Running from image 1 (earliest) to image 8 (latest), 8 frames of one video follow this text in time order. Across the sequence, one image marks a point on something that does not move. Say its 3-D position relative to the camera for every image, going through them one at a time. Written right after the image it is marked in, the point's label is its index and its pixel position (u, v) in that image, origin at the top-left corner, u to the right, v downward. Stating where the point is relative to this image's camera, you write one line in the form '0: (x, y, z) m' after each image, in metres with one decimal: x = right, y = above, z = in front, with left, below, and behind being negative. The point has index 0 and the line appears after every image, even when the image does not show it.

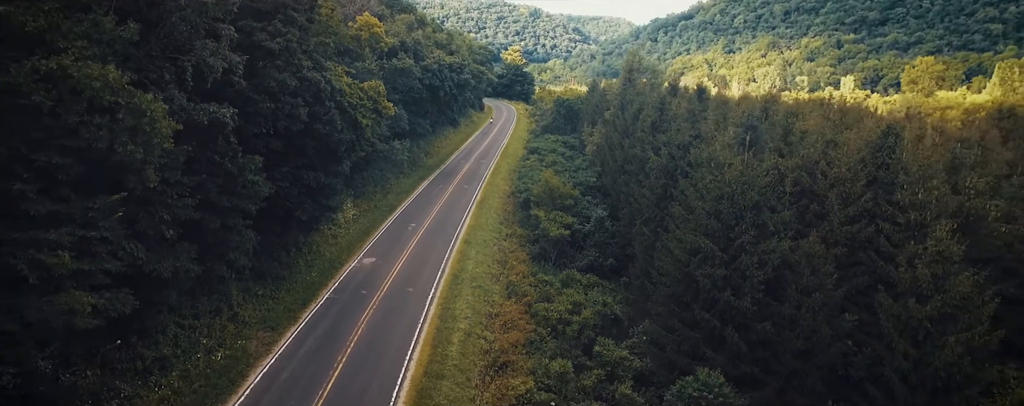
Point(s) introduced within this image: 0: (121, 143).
0: (-12.5, +1.9, +19.2) m
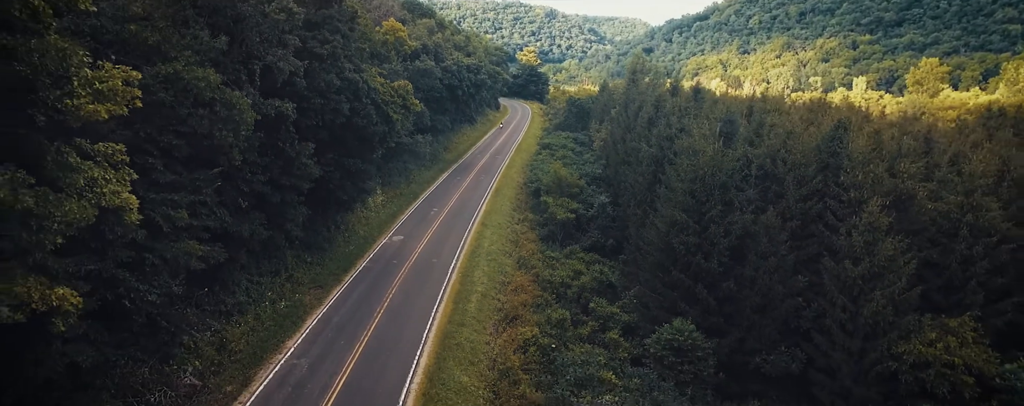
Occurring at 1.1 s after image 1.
0: (-12.1, +3.0, +24.9) m
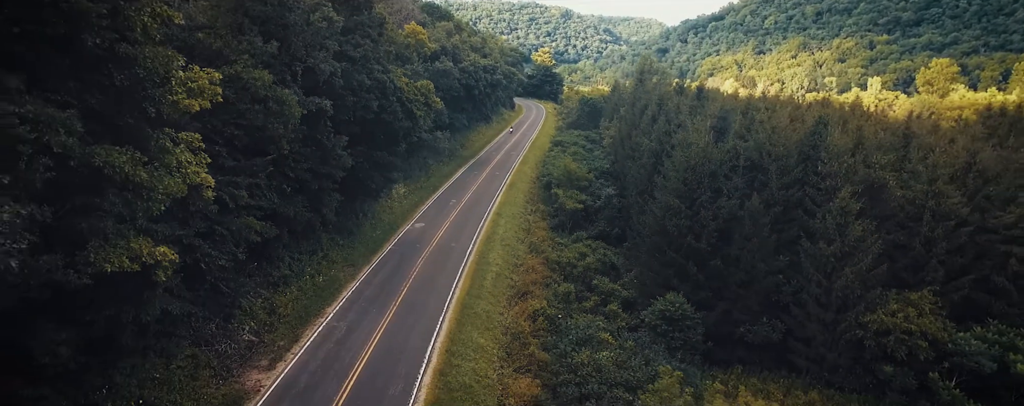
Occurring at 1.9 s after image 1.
0: (-11.5, +3.9, +29.0) m
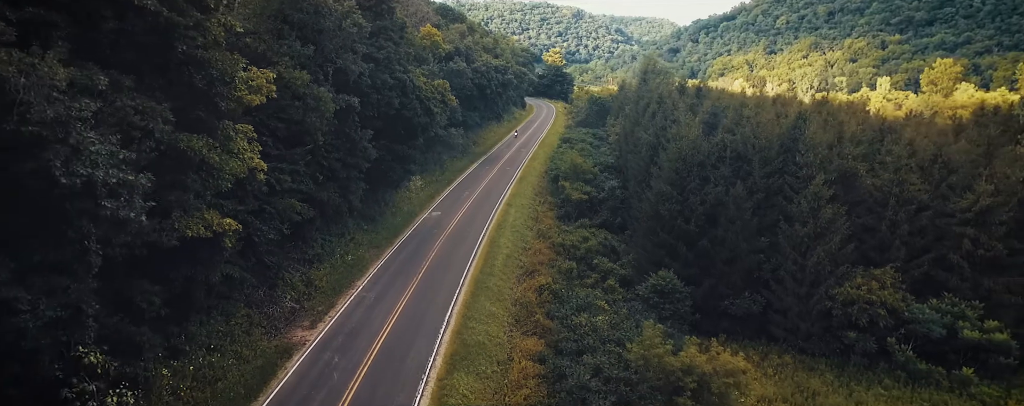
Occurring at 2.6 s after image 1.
0: (-11.1, +4.7, +33.2) m
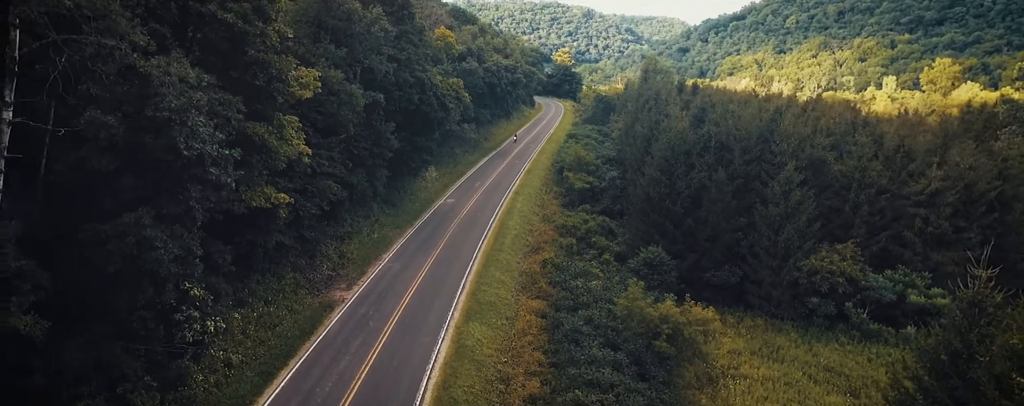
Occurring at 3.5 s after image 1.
0: (-10.6, +5.9, +38.3) m
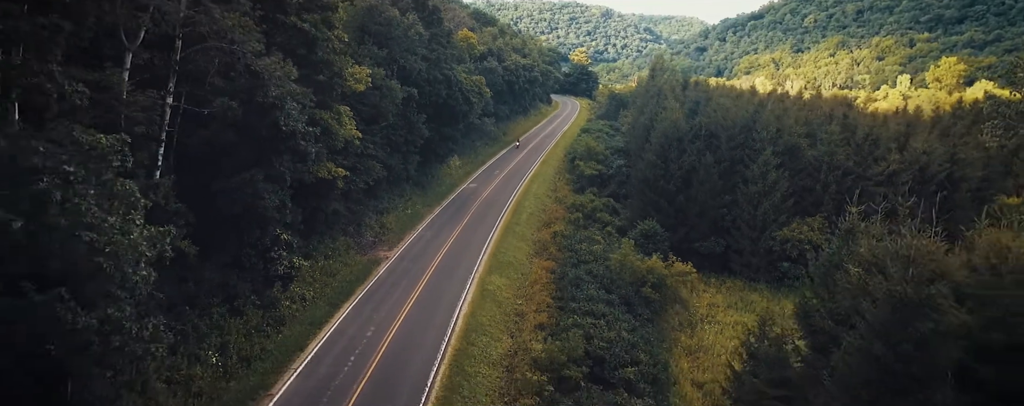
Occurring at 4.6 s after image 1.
0: (-9.4, +7.5, +45.2) m
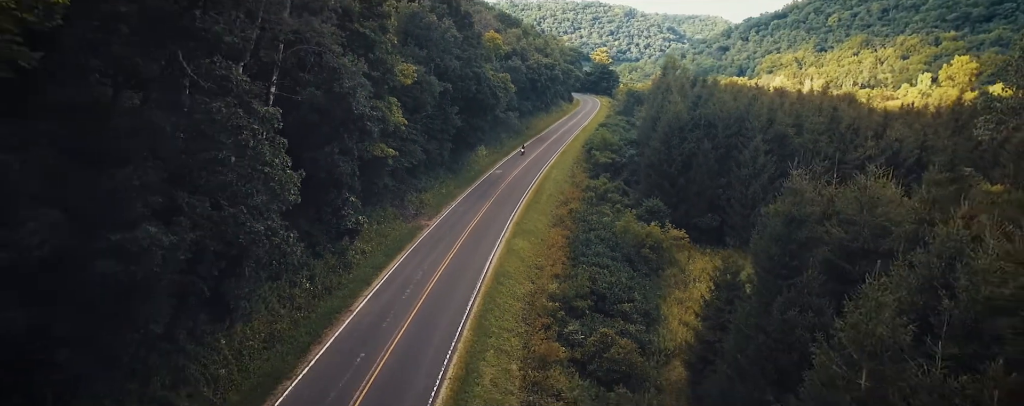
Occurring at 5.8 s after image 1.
0: (-7.5, +9.3, +52.6) m
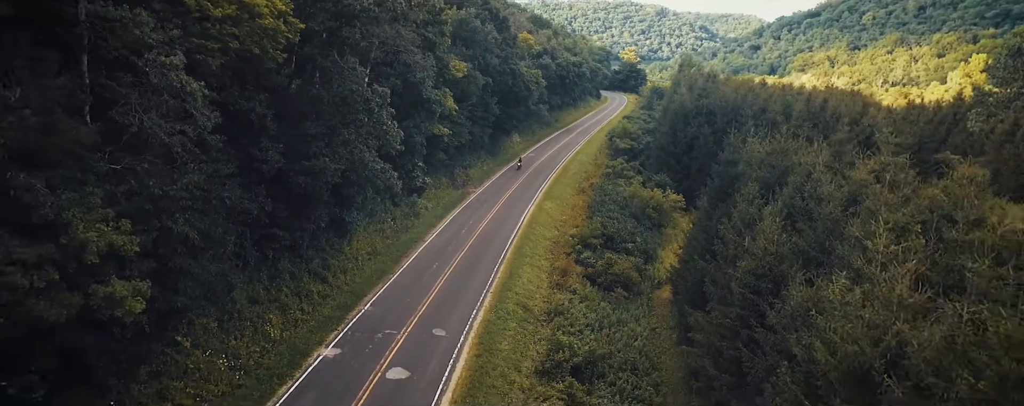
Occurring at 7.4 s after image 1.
0: (-4.3, +12.1, +63.5) m
